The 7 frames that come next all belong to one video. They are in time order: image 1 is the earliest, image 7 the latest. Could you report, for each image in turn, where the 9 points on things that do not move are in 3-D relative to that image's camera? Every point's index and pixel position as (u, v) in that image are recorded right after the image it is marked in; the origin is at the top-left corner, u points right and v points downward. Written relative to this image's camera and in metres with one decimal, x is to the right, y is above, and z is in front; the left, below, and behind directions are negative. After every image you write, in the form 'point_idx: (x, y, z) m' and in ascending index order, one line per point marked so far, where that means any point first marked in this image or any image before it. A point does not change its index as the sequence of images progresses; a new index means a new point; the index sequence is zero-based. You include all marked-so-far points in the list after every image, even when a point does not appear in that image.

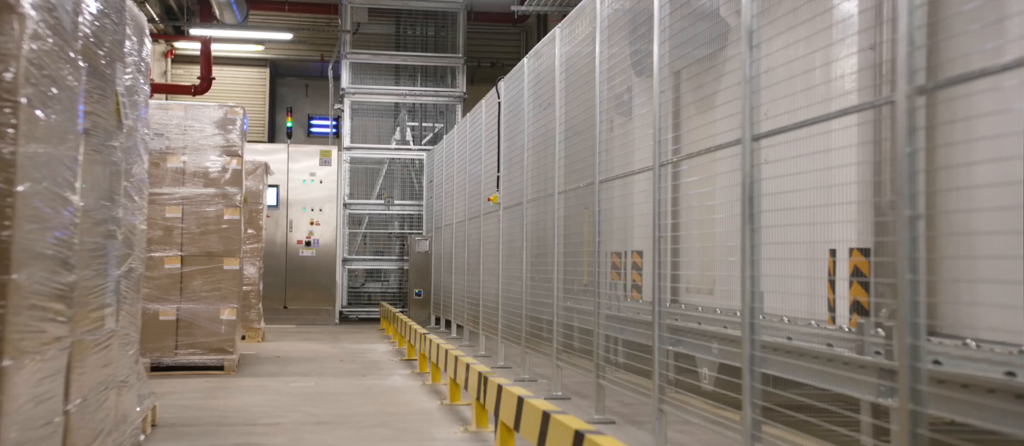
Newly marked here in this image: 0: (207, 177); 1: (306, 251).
0: (-2.2, +0.3, +6.6) m
1: (-2.9, -0.4, +12.6) m
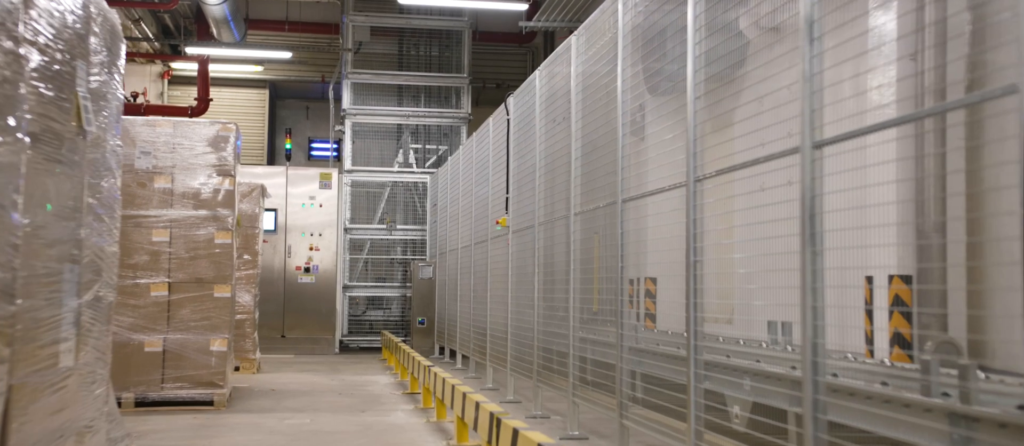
0: (-2.1, +0.2, +6.2) m
1: (-2.8, -0.7, +12.2) m
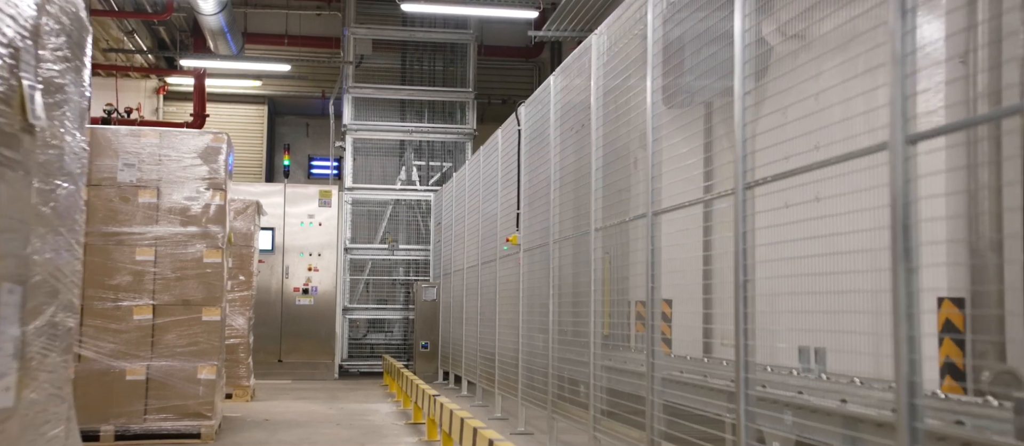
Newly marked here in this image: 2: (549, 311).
0: (-2.1, +0.1, +5.7) m
1: (-2.7, -1.0, +11.7) m
2: (+0.2, -0.5, +5.7) m
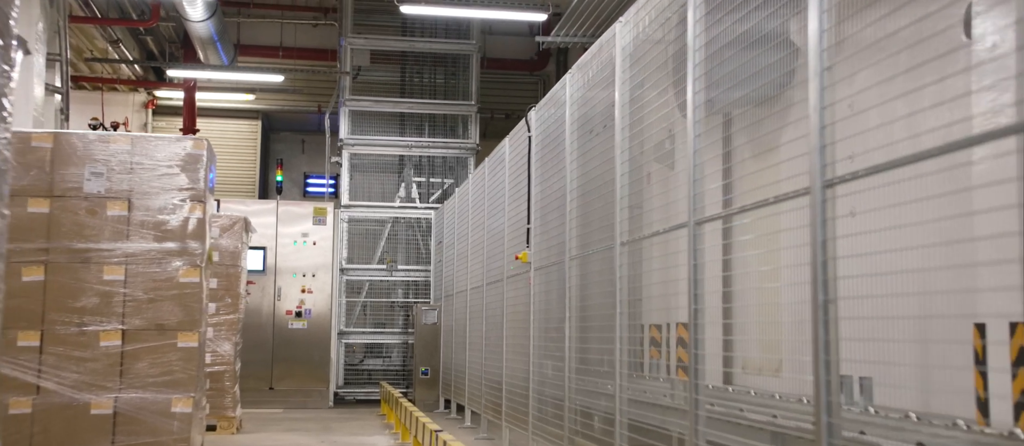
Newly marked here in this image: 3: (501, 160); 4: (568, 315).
0: (-2.0, 0.0, +5.2) m
1: (-2.7, -1.2, +11.1) m
2: (+0.3, -0.6, +5.2) m
3: (-0.1, +0.5, +6.9) m
4: (+0.3, -0.5, +5.1) m
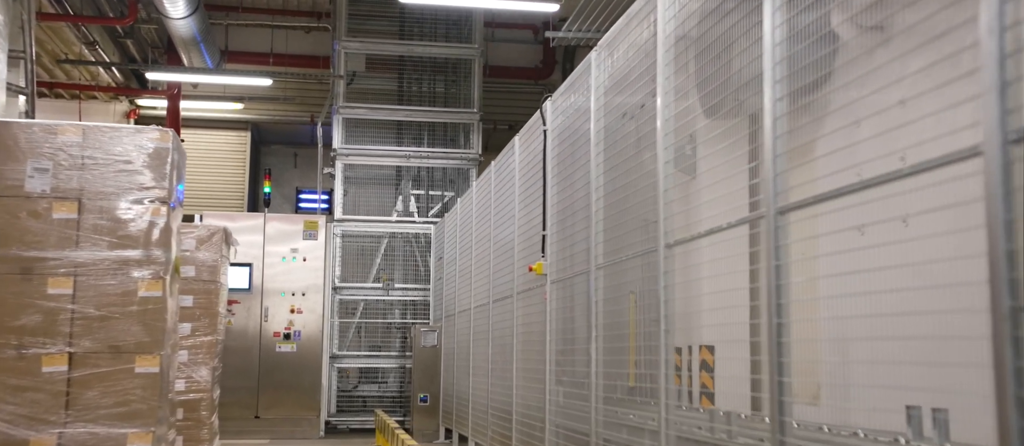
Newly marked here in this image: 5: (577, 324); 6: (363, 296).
0: (-1.9, -0.1, +4.5) m
1: (-2.6, -1.4, +10.4) m
2: (+0.4, -0.6, +4.4) m
3: (0.0, +0.4, +6.2) m
4: (+0.4, -0.6, +4.4) m
5: (+0.3, -0.5, +4.7) m
6: (-1.7, -0.8, +10.5) m
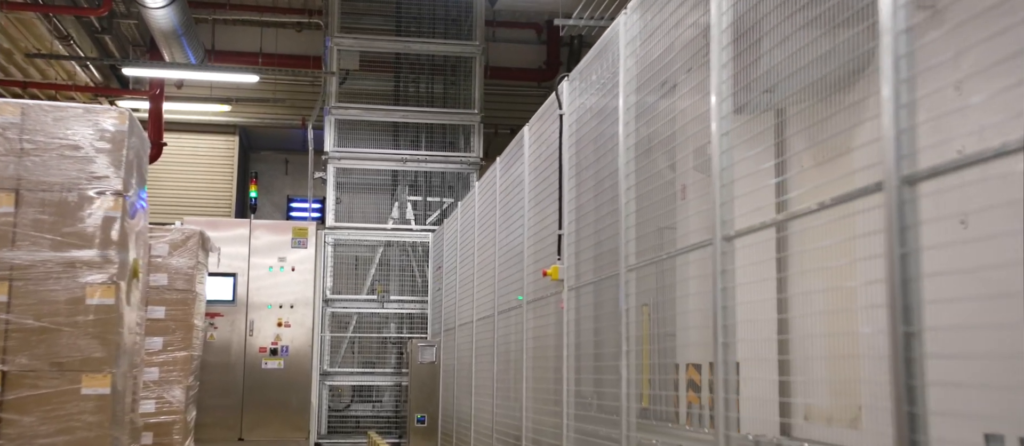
0: (-1.9, 0.0, +3.8) m
1: (-2.6, -1.5, +9.7) m
2: (+0.4, -0.6, +3.8) m
3: (0.0, +0.4, +5.5) m
4: (+0.4, -0.5, +3.8) m
5: (+0.4, -0.5, +4.1) m
6: (-1.7, -0.9, +9.9) m
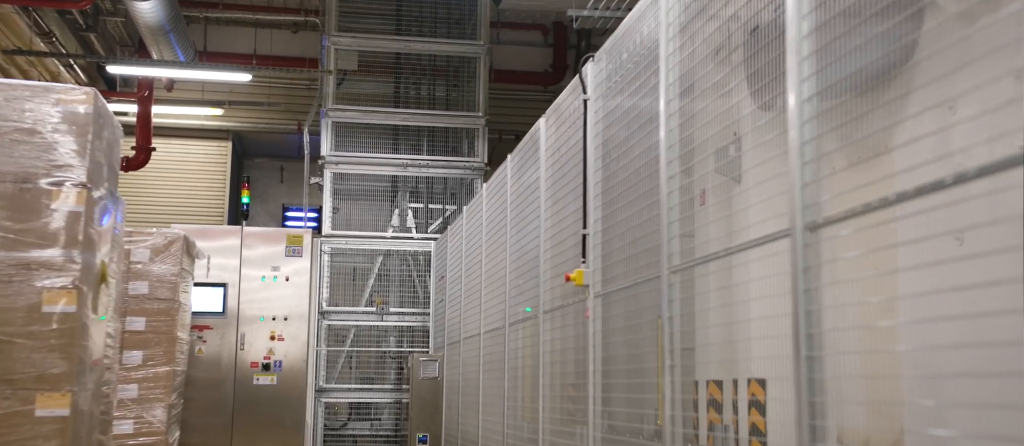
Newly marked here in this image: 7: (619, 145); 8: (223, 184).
0: (-1.8, 0.0, +3.3) m
1: (-2.5, -1.6, +9.2) m
2: (+0.5, -0.6, +3.3) m
3: (+0.1, +0.4, +5.0) m
4: (+0.5, -0.5, +3.3) m
5: (+0.4, -0.5, +3.6) m
6: (-1.6, -1.0, +9.3) m
7: (+0.4, +0.4, +3.7) m
8: (-3.6, +0.4, +11.3) m
